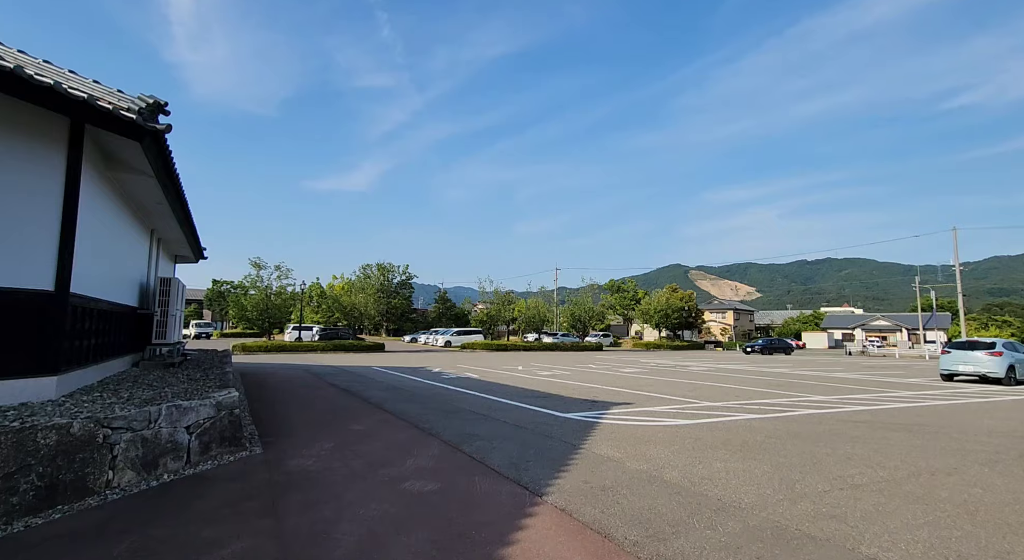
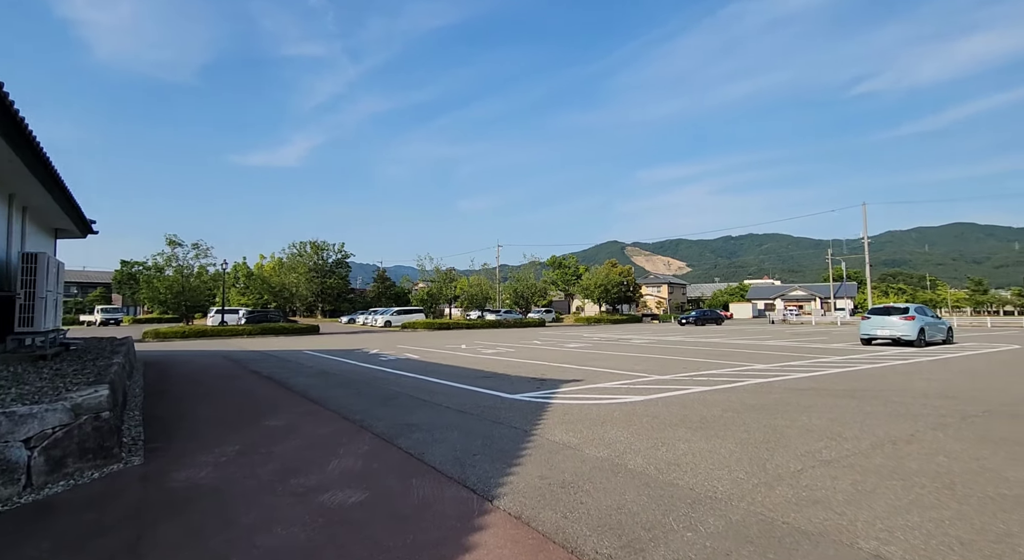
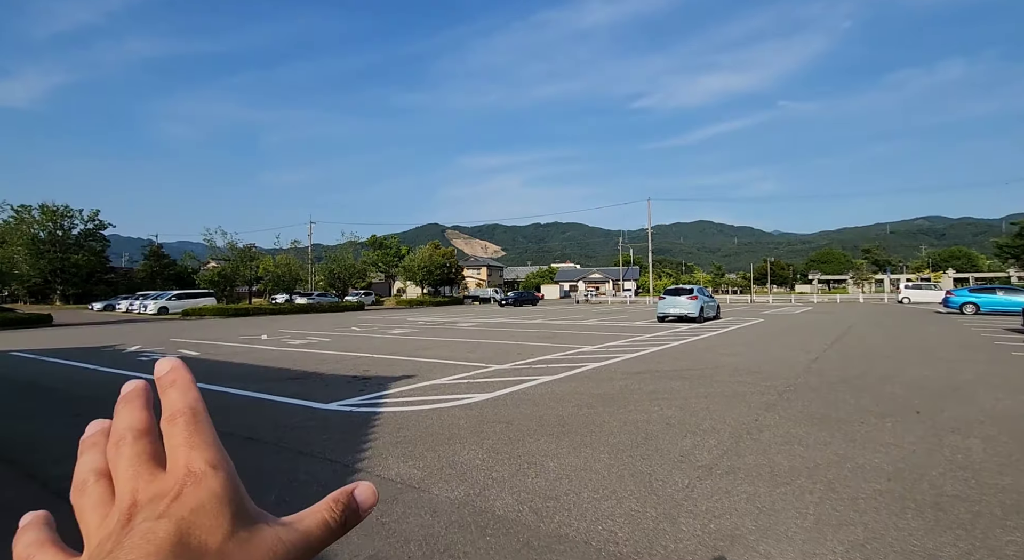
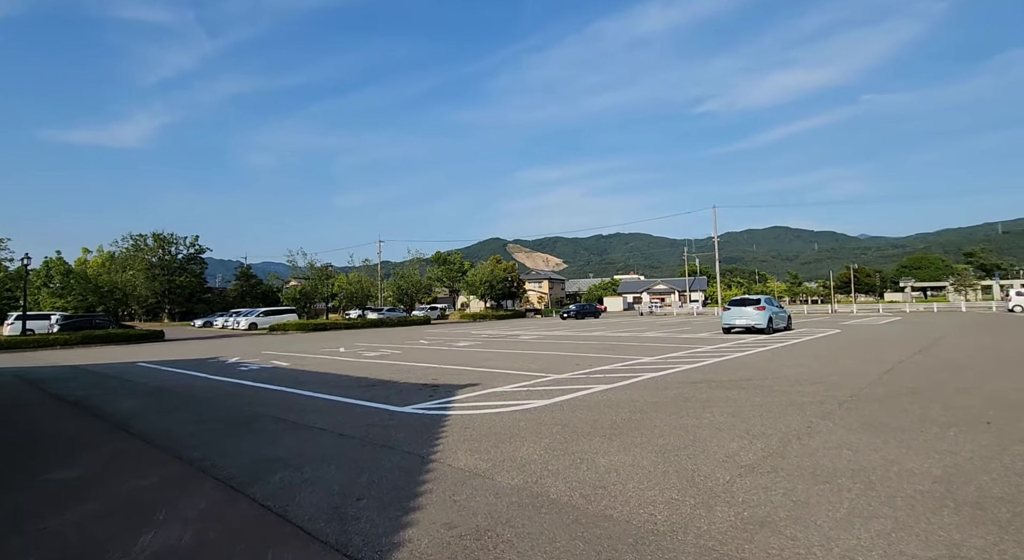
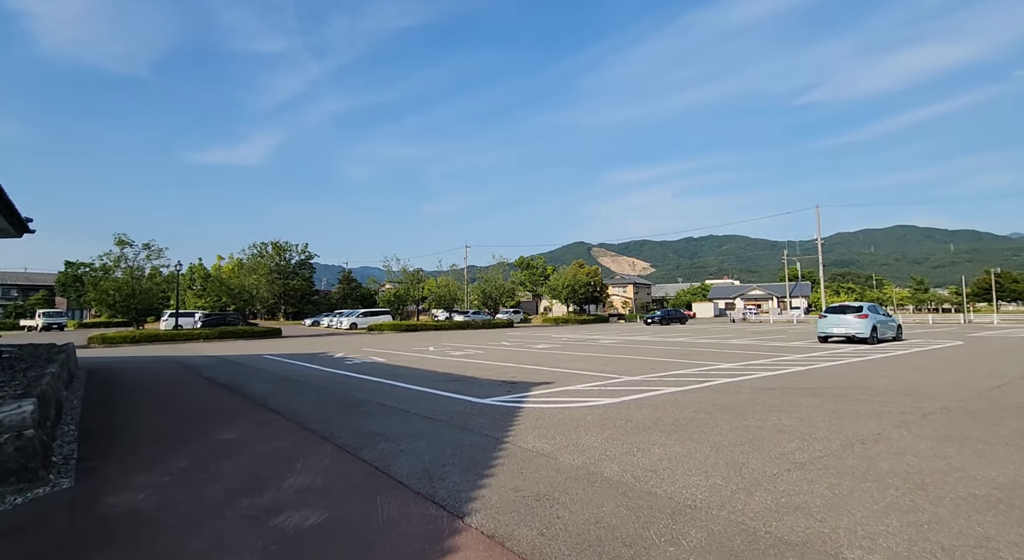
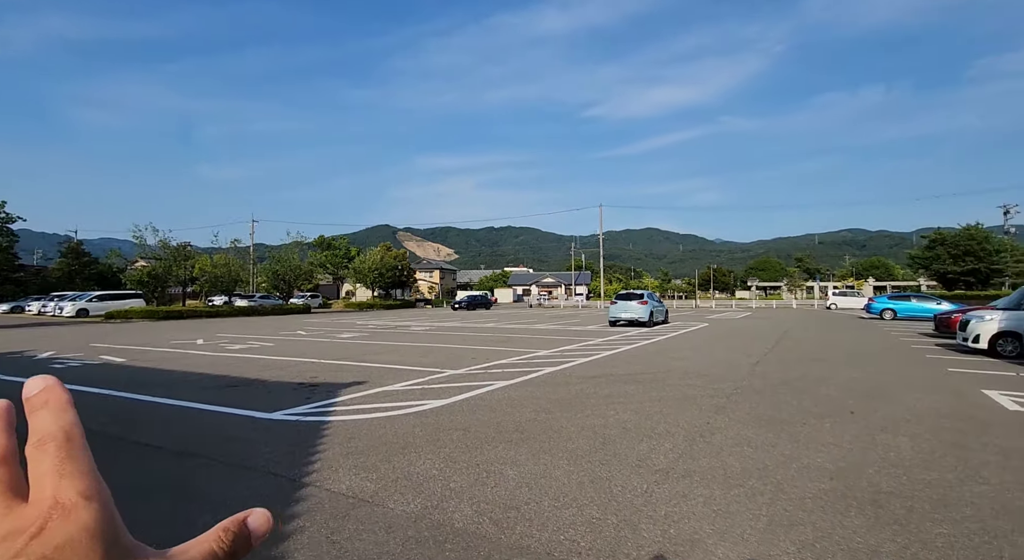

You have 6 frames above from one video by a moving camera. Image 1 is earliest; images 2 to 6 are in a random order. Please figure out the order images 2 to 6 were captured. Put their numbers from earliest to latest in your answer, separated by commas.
2, 5, 4, 3, 6
